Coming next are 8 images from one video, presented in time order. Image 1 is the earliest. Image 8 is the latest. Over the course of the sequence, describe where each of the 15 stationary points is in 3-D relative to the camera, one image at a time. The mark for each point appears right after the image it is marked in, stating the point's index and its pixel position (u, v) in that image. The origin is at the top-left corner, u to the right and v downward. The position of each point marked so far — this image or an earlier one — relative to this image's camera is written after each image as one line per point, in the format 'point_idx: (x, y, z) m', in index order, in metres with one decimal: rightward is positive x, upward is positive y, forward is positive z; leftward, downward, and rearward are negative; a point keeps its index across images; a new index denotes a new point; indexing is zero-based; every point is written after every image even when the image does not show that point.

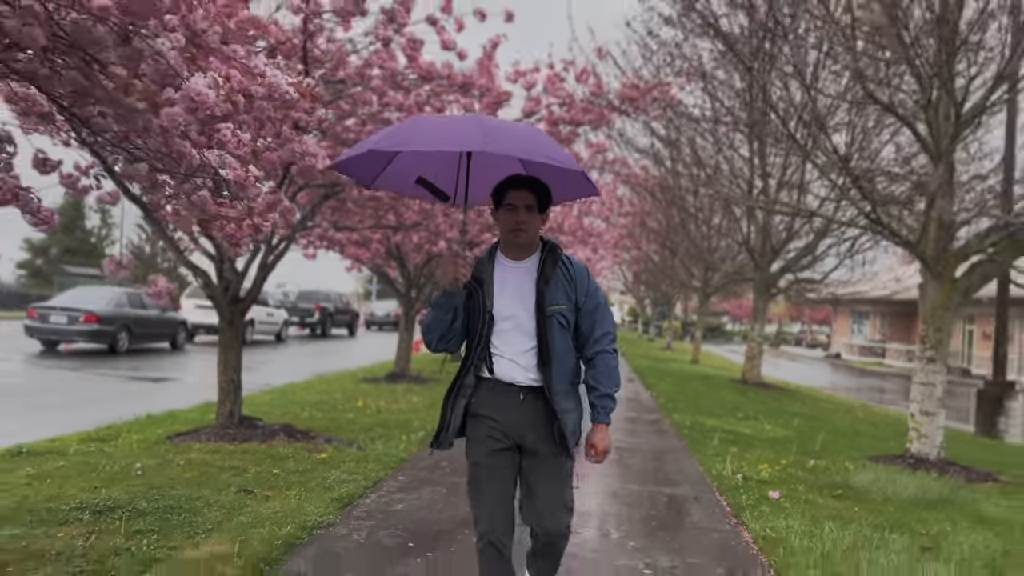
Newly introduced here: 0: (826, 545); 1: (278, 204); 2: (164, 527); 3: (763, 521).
0: (+1.9, -1.5, +5.3) m
1: (-1.5, +0.6, +5.7) m
2: (-2.0, -1.4, +5.1) m
3: (+1.7, -1.6, +6.0) m
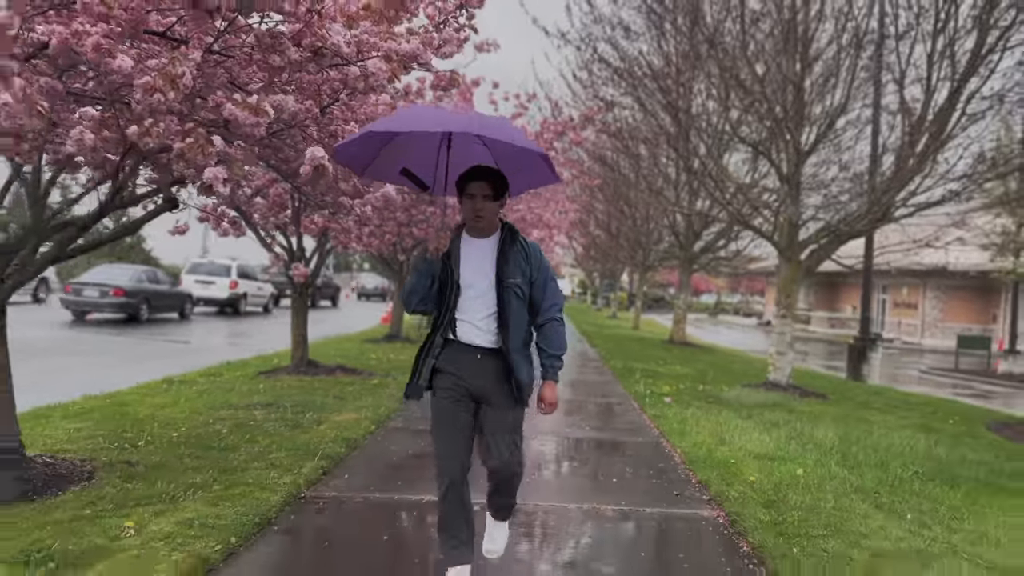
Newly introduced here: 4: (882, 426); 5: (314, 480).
0: (+1.9, -1.4, +9.3) m
1: (-1.5, +0.7, +9.4) m
2: (-2.1, -1.2, +8.9) m
3: (+1.7, -1.4, +10.0) m
4: (+4.3, -1.6, +10.0) m
5: (-1.3, -1.3, +6.0) m
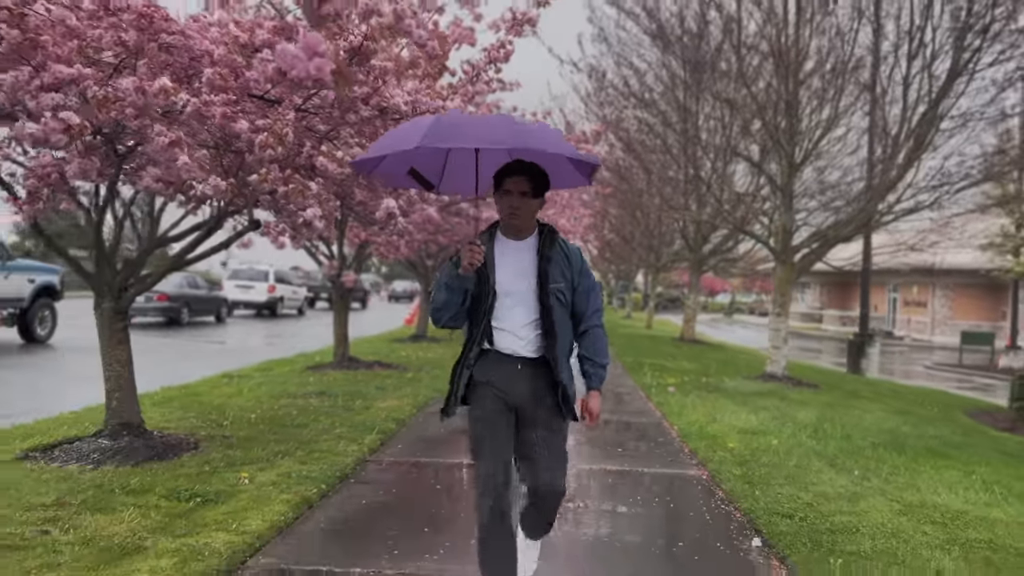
0: (+2.2, -1.4, +10.6) m
1: (-1.3, +0.7, +10.8) m
2: (-1.8, -1.3, +10.3) m
3: (+1.9, -1.4, +11.3) m
4: (+4.5, -1.6, +11.3) m
5: (-1.1, -1.3, +7.3) m
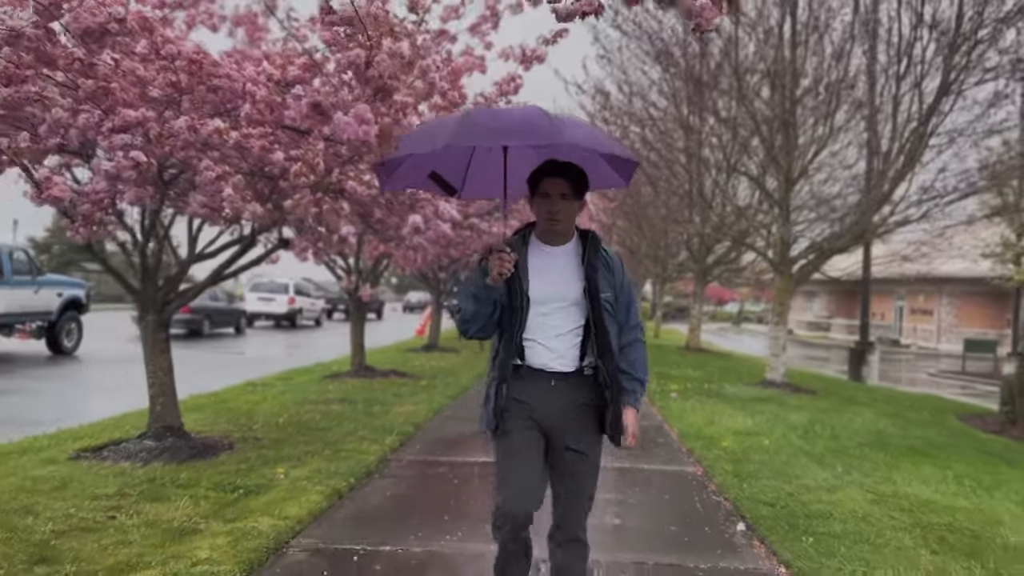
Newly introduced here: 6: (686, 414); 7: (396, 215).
0: (+2.3, -1.5, +11.2) m
1: (-1.2, +0.5, +11.4) m
2: (-1.7, -1.4, +10.9) m
3: (+2.1, -1.5, +11.9) m
4: (+4.7, -1.7, +11.9) m
5: (-1.1, -1.4, +7.9) m
6: (+2.1, -1.5, +10.4) m
7: (-1.1, +0.7, +8.2) m
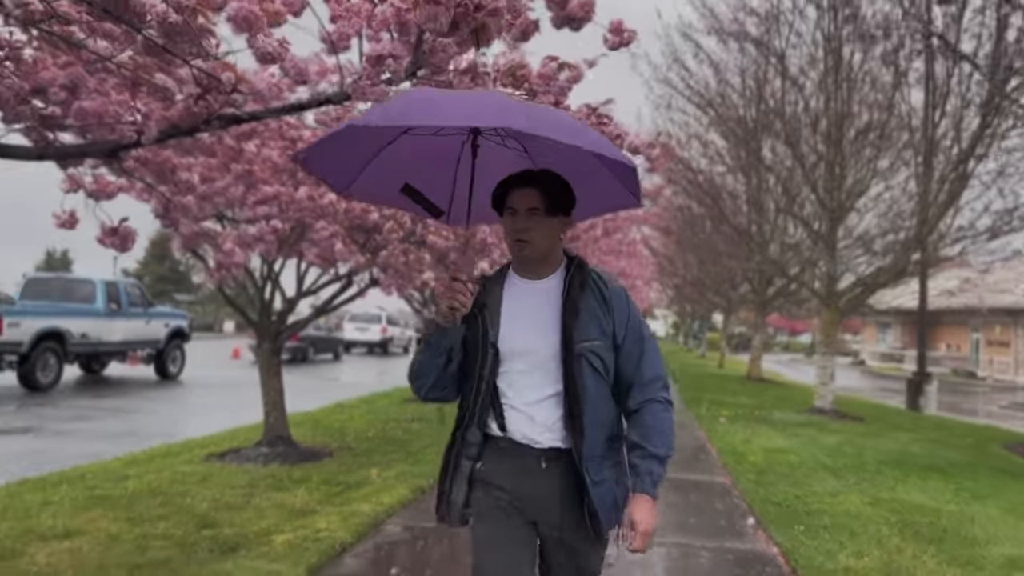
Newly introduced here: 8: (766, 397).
0: (+3.1, -2.0, +12.2) m
1: (-0.3, +0.1, +12.8) m
2: (-0.9, -1.9, +12.3) m
3: (+2.9, -2.0, +12.9) m
4: (+5.5, -2.2, +12.7) m
5: (-0.5, -1.8, +9.3) m
6: (+2.9, -1.9, +11.5) m
7: (-0.5, +0.3, +9.6) m
8: (+5.4, -2.3, +18.6) m
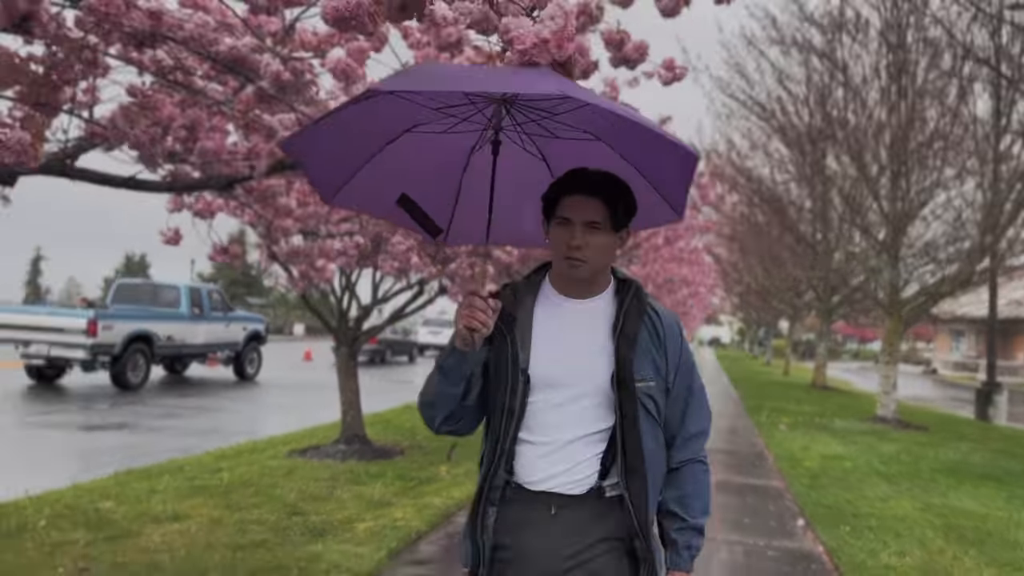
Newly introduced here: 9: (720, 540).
0: (+4.0, -2.1, +12.5) m
1: (+0.6, -0.1, +13.3) m
2: (0.0, -2.0, +12.8) m
3: (+3.9, -2.2, +13.2) m
4: (+6.5, -2.3, +12.7) m
5: (+0.2, -1.9, +9.8) m
6: (+3.7, -2.1, +11.7) m
7: (+0.2, +0.2, +10.1) m
8: (+6.7, -2.5, +18.6) m
9: (+1.5, -1.8, +6.2) m
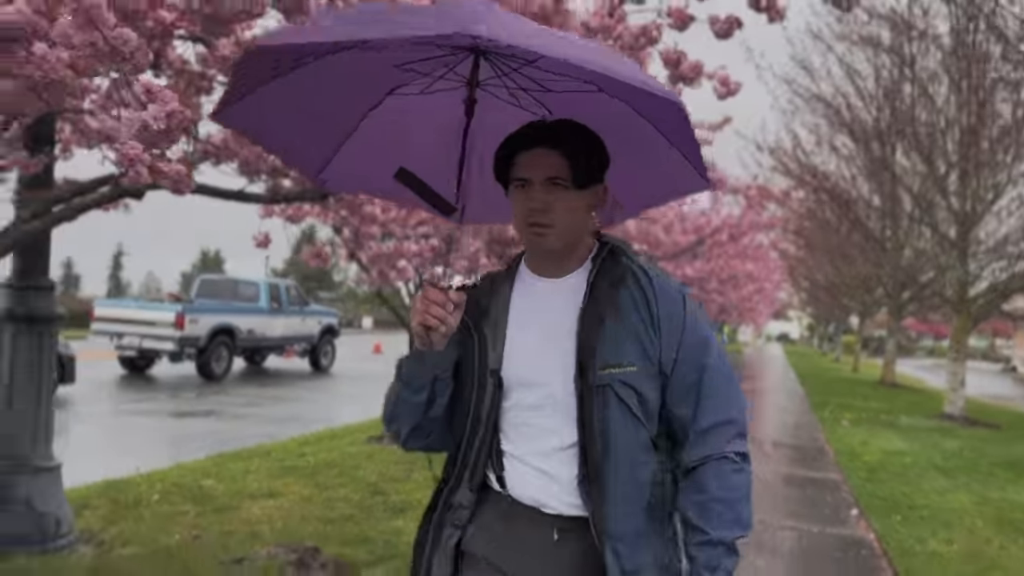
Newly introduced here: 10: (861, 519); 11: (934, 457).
0: (+4.9, -2.1, +12.6) m
1: (+1.6, 0.0, +13.6) m
2: (+1.0, -2.0, +13.2) m
3: (+4.9, -2.1, +13.3) m
4: (+7.4, -2.3, +12.7) m
5: (+1.0, -1.9, +10.2) m
6: (+4.6, -2.0, +11.9) m
7: (+1.0, +0.3, +10.5) m
8: (+8.1, -2.4, +18.5) m
9: (+2.0, -1.8, +6.5) m
10: (+2.7, -1.8, +6.8) m
11: (+4.8, -1.9, +9.9) m
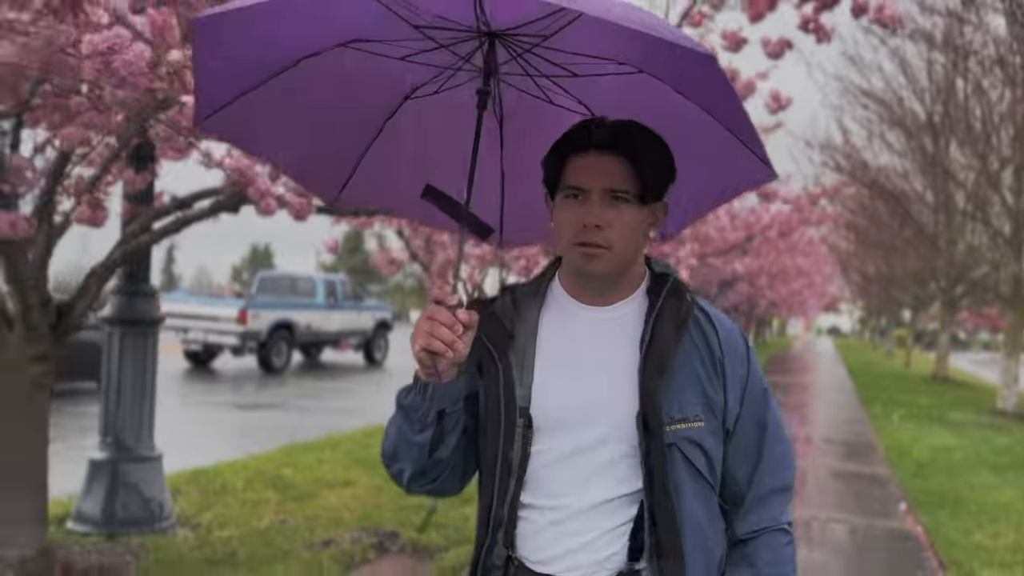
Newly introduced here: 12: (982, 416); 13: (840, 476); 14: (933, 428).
0: (+5.7, -2.0, +12.7) m
1: (+2.5, +0.1, +13.9) m
2: (+1.8, -1.9, +13.5) m
3: (+5.7, -2.1, +13.4) m
4: (+8.2, -2.2, +12.7) m
5: (+1.6, -1.9, +10.5) m
6: (+5.3, -2.0, +12.0) m
7: (+1.7, +0.3, +10.8) m
8: (+9.2, -2.3, +18.5) m
9: (+2.4, -1.8, +6.8) m
10: (+3.2, -1.8, +7.1) m
11: (+5.4, -1.9, +10.1) m
12: (+8.0, -2.2, +14.8) m
13: (+3.2, -1.9, +8.7) m
14: (+6.0, -2.0, +12.4) m
